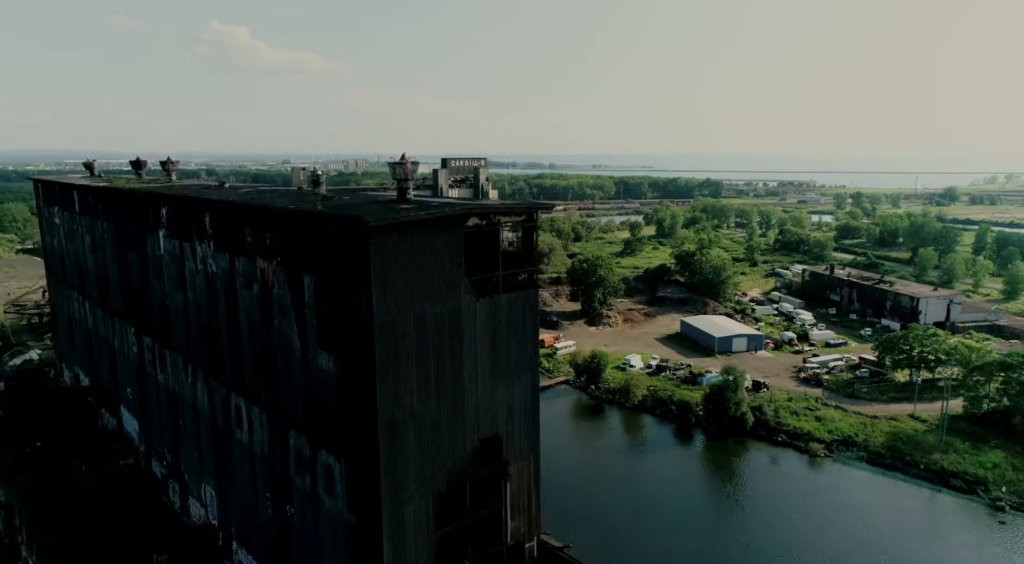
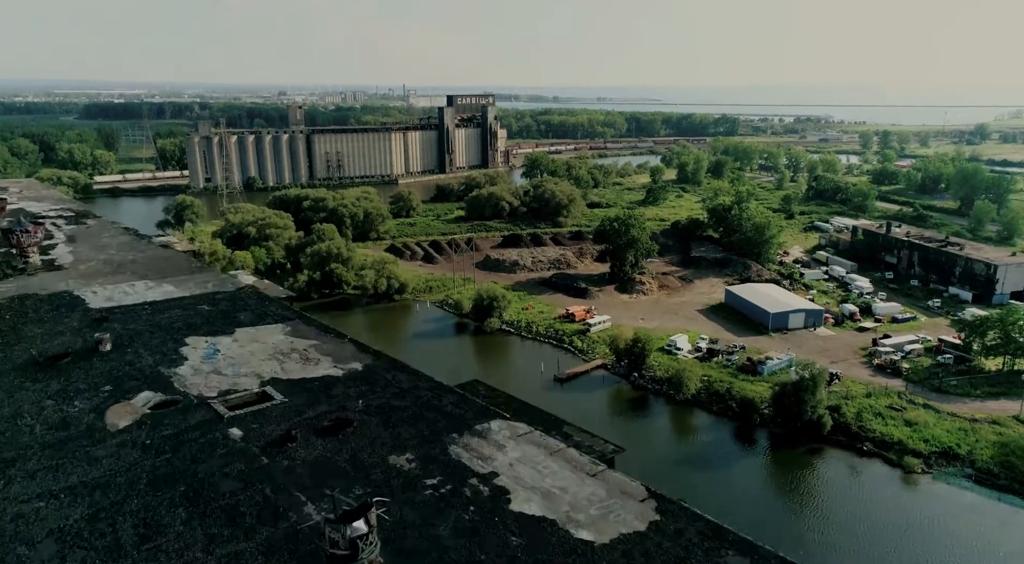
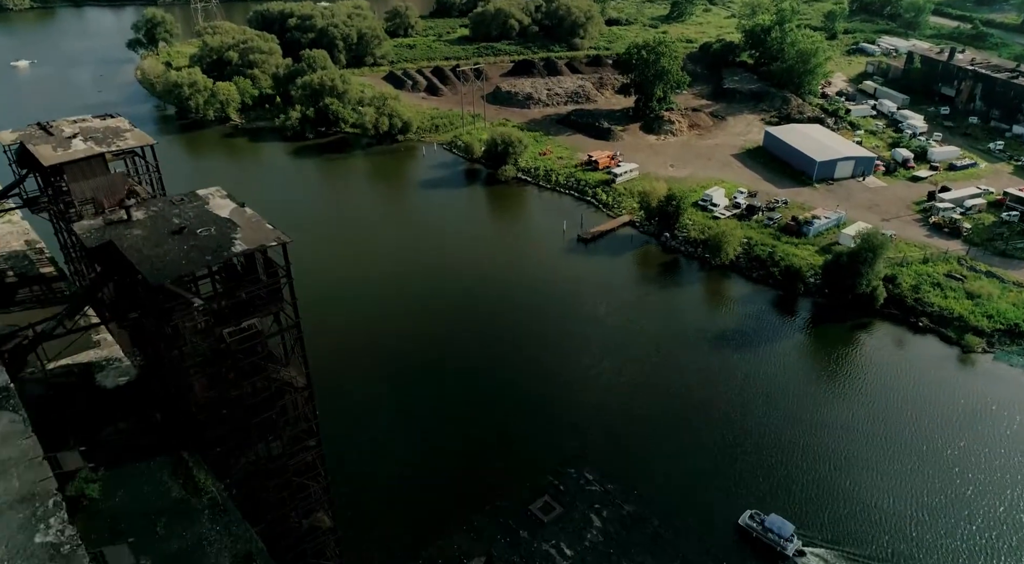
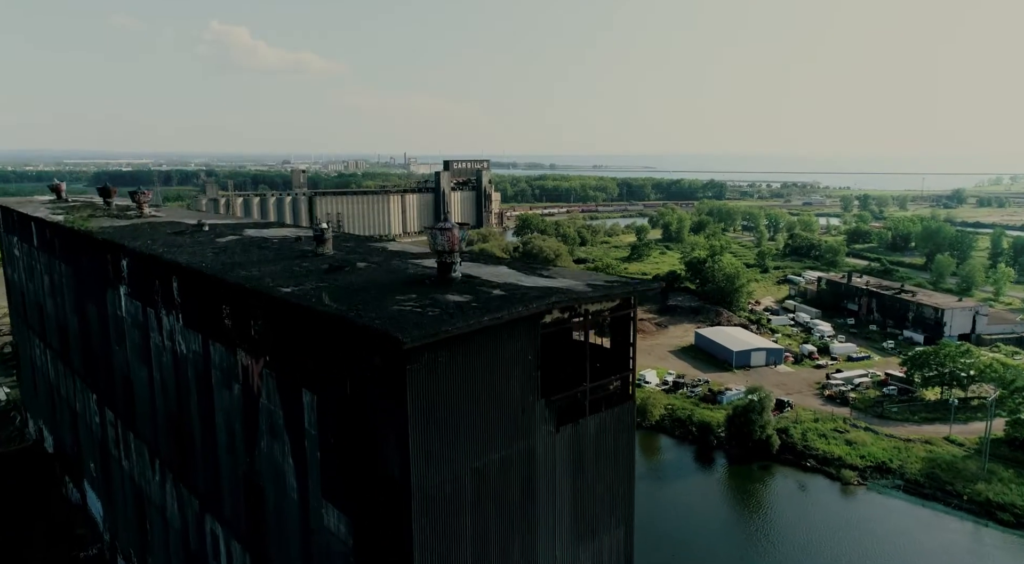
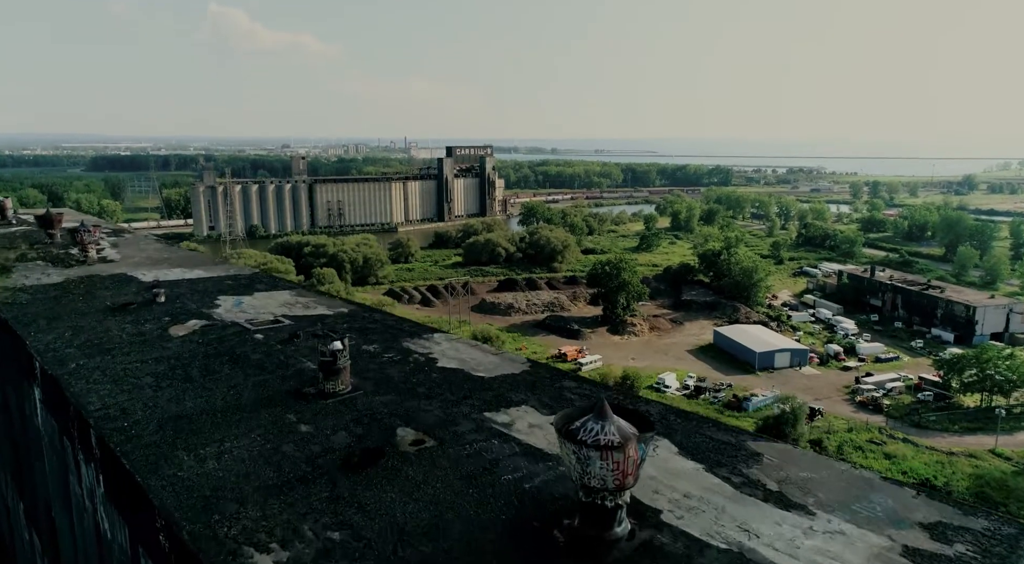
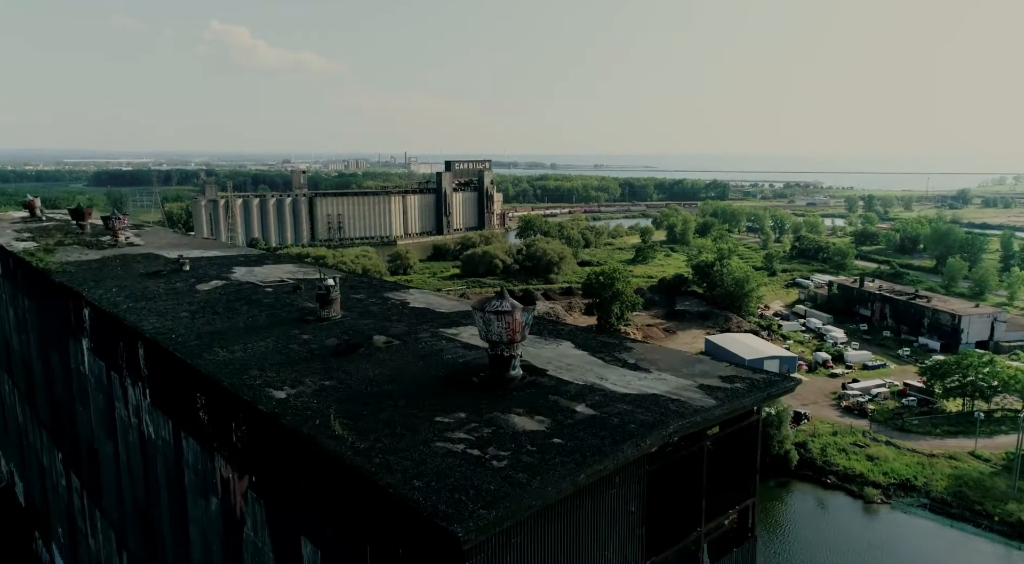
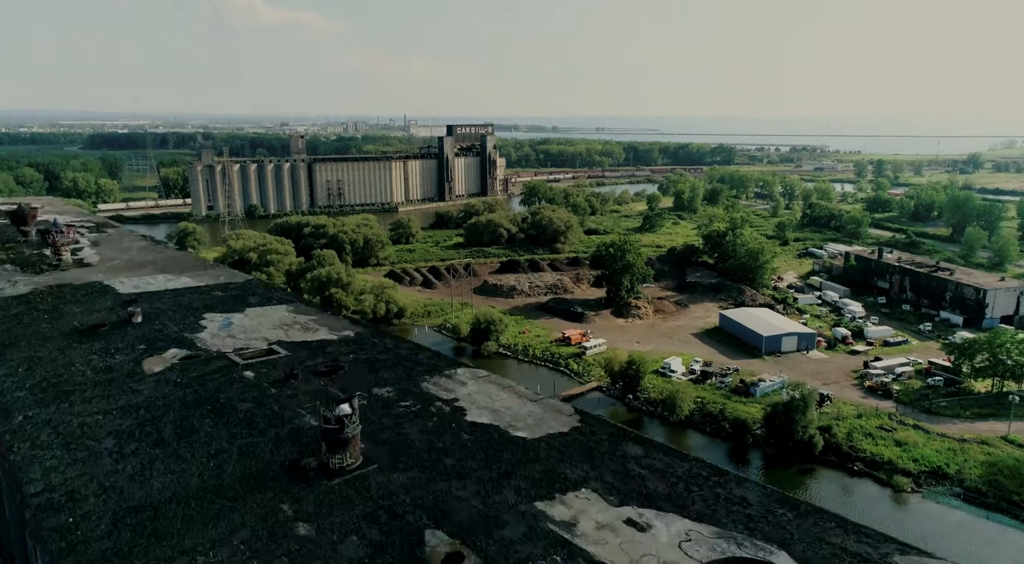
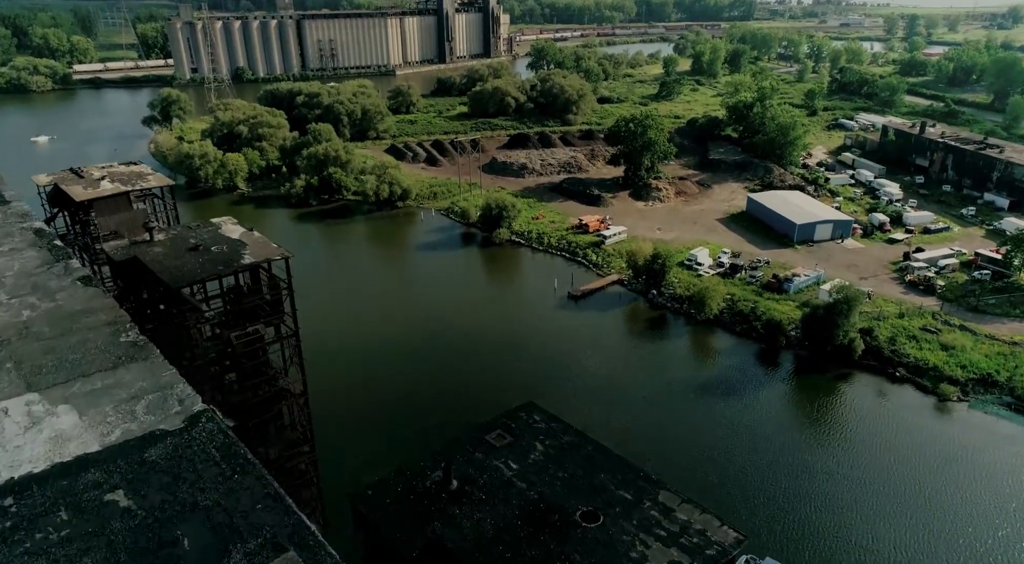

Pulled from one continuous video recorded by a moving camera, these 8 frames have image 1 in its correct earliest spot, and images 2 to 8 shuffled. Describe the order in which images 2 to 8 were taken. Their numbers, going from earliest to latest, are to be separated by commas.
4, 6, 5, 7, 2, 8, 3
